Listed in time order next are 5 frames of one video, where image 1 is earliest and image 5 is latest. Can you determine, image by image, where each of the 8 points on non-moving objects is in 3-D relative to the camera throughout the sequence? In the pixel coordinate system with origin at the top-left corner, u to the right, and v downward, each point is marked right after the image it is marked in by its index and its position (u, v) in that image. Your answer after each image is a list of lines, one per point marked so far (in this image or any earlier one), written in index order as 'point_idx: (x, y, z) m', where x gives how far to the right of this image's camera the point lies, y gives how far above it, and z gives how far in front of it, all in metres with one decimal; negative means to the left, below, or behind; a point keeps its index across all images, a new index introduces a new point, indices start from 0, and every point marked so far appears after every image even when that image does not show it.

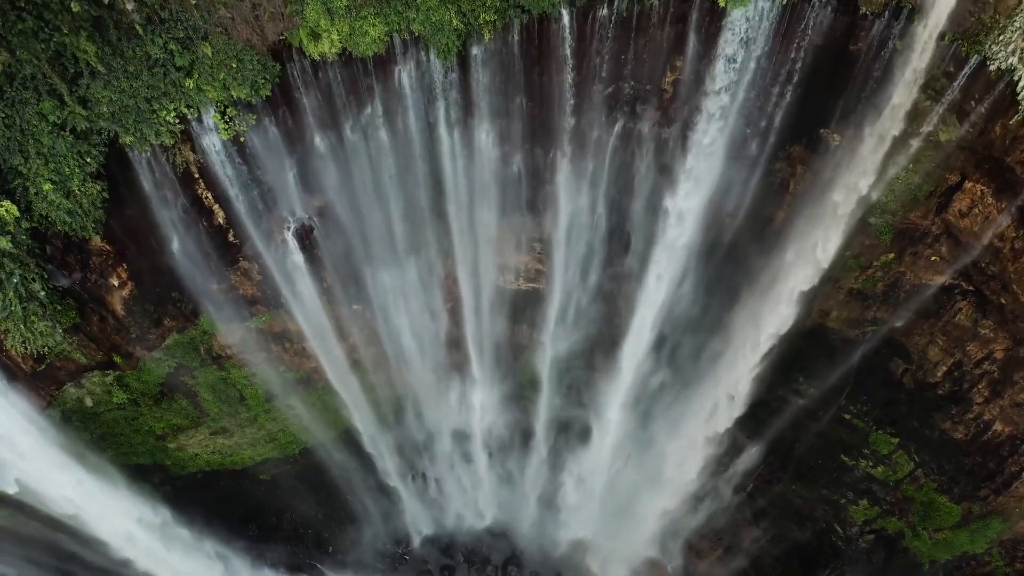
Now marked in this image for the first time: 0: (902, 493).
0: (+7.4, -4.0, +12.0) m
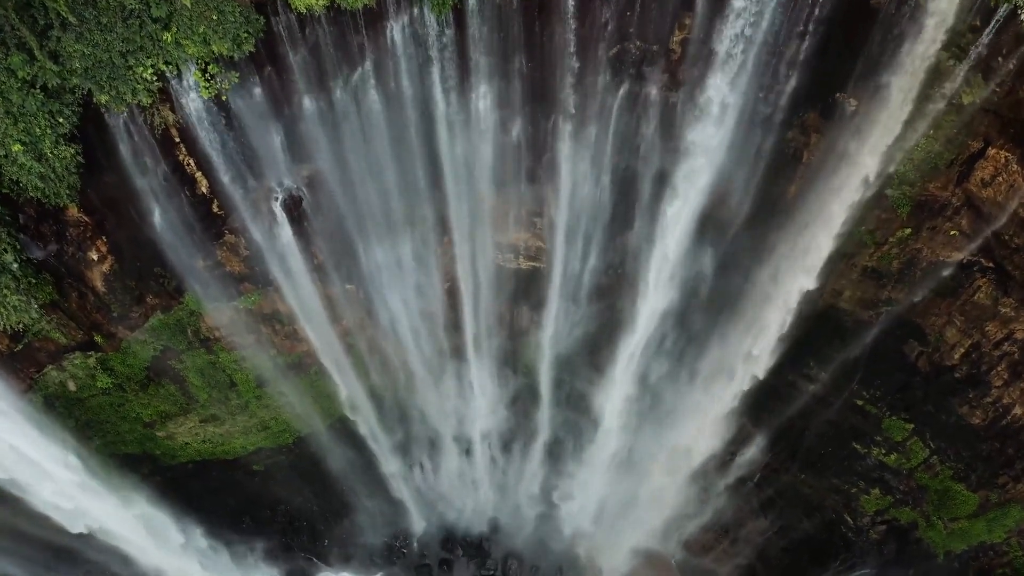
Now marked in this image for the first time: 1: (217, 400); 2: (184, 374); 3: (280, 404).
0: (+7.4, -3.6, +11.6) m
1: (-5.5, -2.1, +11.8) m
2: (-5.8, -1.5, +11.3) m
3: (-4.5, -2.2, +12.3) m
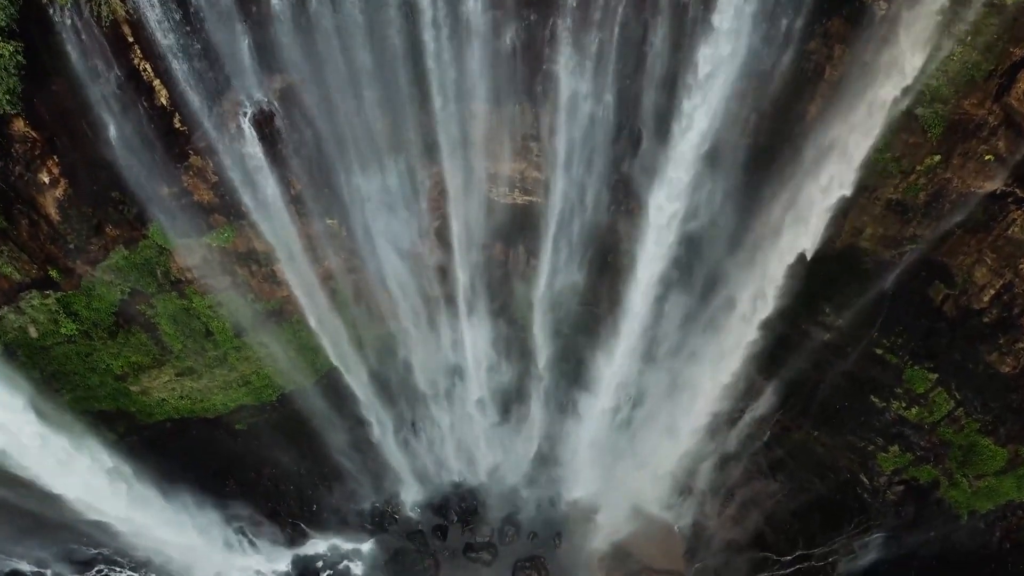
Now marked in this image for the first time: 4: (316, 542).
0: (+7.3, -2.6, +10.8) m
1: (-5.6, -1.1, +11.0) m
2: (-5.9, -0.5, +10.5) m
3: (-4.6, -1.2, +11.5) m
4: (-4.1, -5.3, +13.2) m
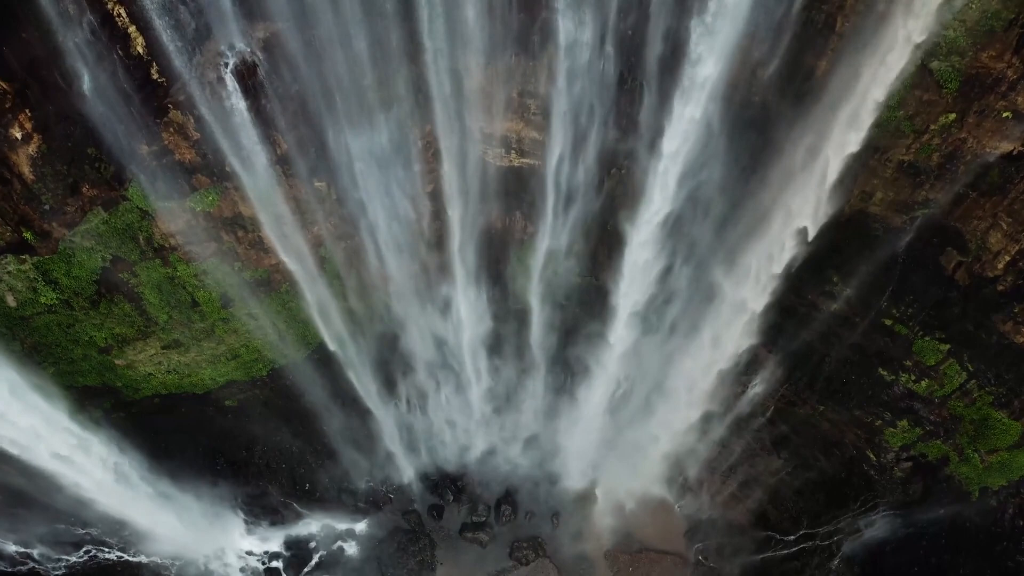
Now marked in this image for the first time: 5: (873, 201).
0: (+7.2, -2.0, +10.5) m
1: (-5.6, -0.6, +10.6) m
2: (-6.0, 0.0, +10.1) m
3: (-4.6, -0.7, +11.1) m
4: (-4.2, -4.8, +12.9) m
5: (+5.5, +1.3, +9.6) m
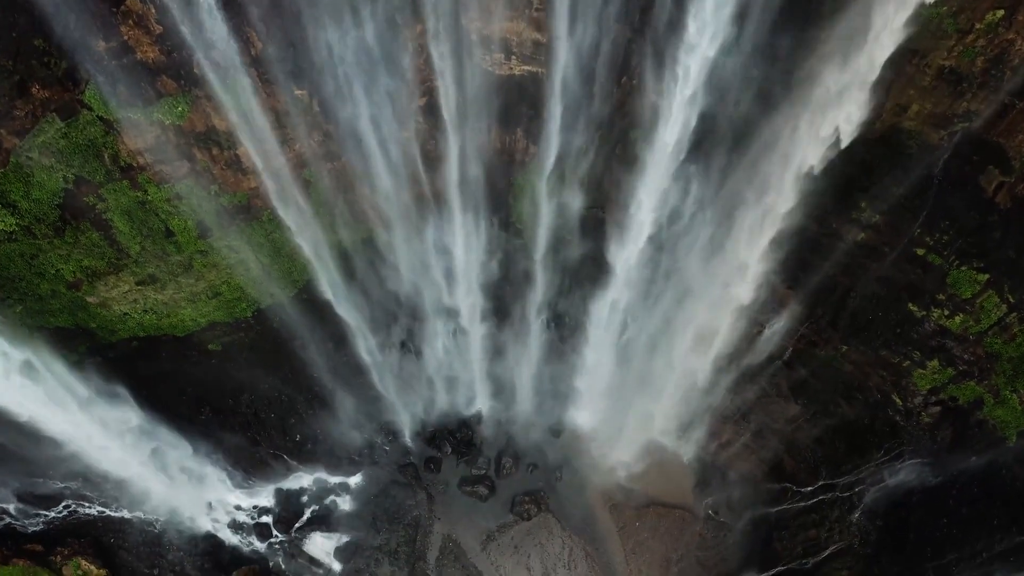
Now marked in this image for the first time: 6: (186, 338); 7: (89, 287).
0: (+7.3, -0.9, +9.7) m
1: (-5.6, +0.5, +9.9) m
2: (-6.0, +1.0, +9.3) m
3: (-4.6, +0.4, +10.4) m
4: (-4.1, -3.6, +12.2) m
5: (+5.5, +2.4, +8.7) m
6: (-5.8, -0.9, +11.2) m
7: (-6.7, 0.0, +10.0) m
